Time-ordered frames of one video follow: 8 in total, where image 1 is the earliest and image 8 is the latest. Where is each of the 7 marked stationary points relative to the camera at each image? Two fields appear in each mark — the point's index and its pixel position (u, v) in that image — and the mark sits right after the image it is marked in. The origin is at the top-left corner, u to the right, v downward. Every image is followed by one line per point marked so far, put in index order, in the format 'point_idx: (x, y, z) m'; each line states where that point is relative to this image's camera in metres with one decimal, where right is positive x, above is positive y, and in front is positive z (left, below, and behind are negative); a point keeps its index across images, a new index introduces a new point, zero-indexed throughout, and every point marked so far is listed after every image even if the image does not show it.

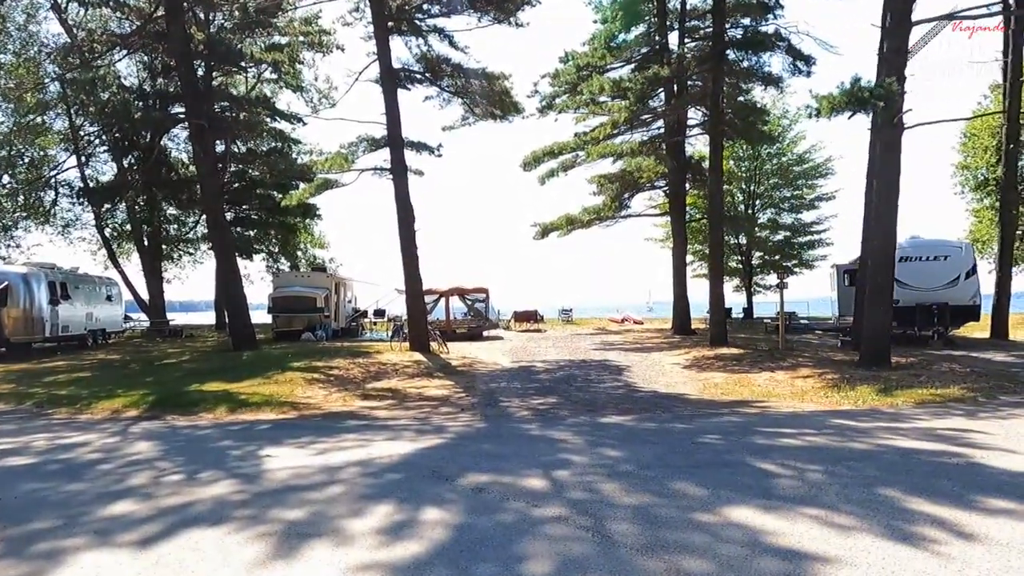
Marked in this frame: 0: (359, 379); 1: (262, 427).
0: (-3.0, -1.8, +12.9) m
1: (-3.2, -1.8, +8.5) m
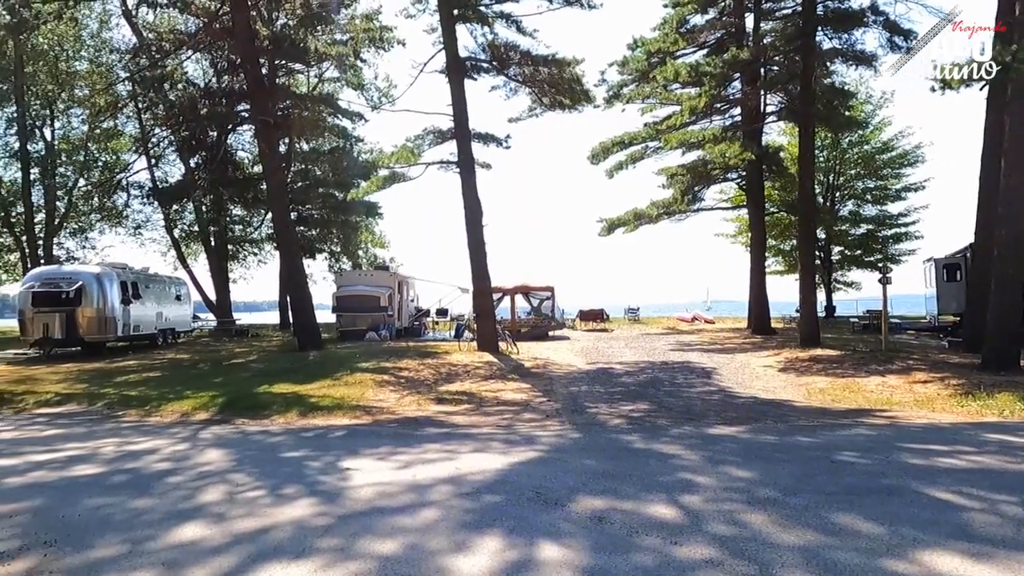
0: (-1.5, -1.7, +12.3) m
1: (-2.1, -1.7, +7.8) m
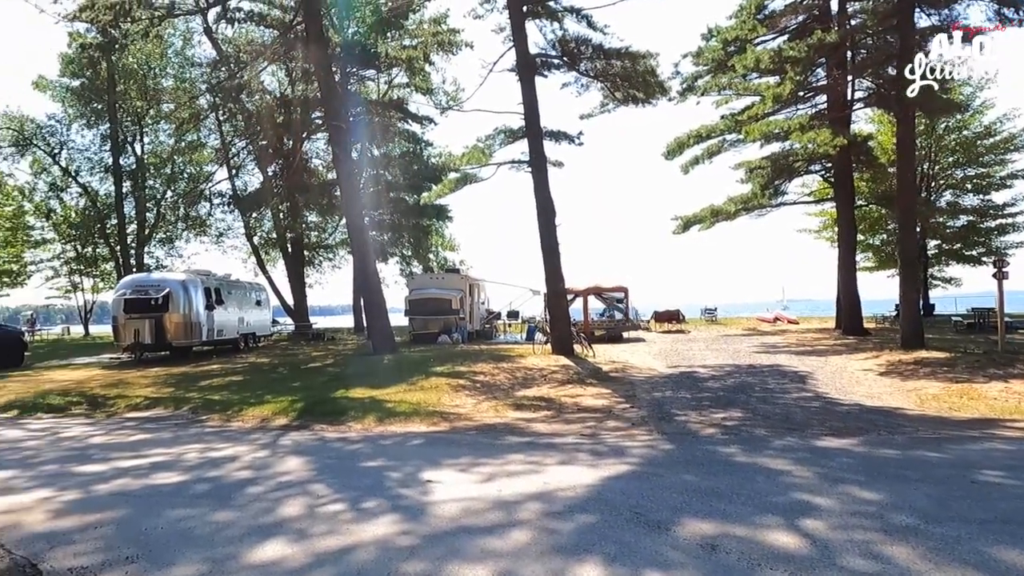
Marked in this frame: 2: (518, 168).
0: (-0.1, -1.8, +11.9) m
1: (-1.1, -1.8, +7.6) m
2: (+0.1, +3.0, +16.6) m
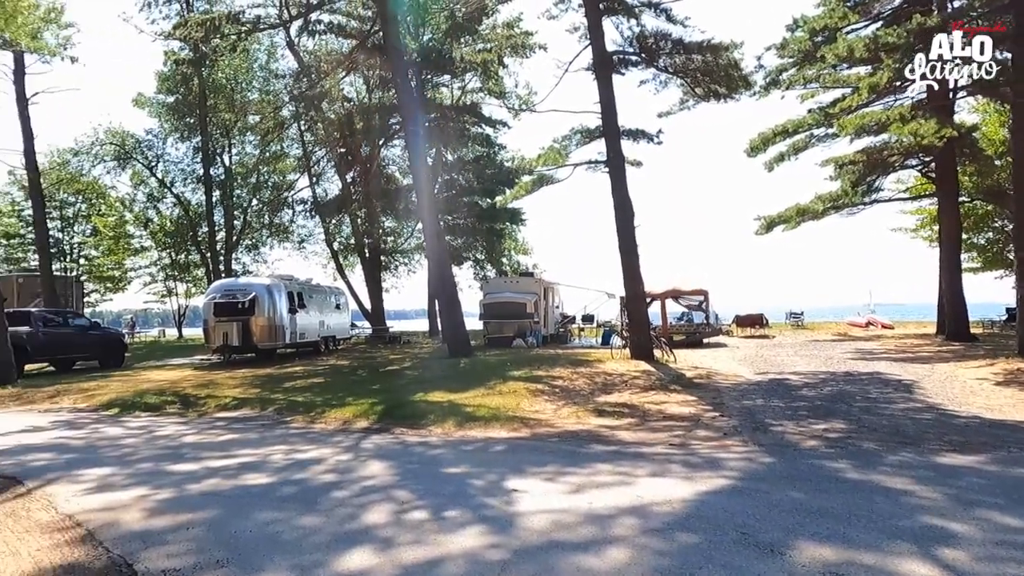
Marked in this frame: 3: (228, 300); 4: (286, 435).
0: (+1.3, -1.8, +11.6) m
1: (-0.2, -1.8, +7.4) m
2: (+2.0, +2.9, +16.2) m
3: (-8.4, -0.3, +19.7) m
4: (-3.0, -2.0, +8.8) m
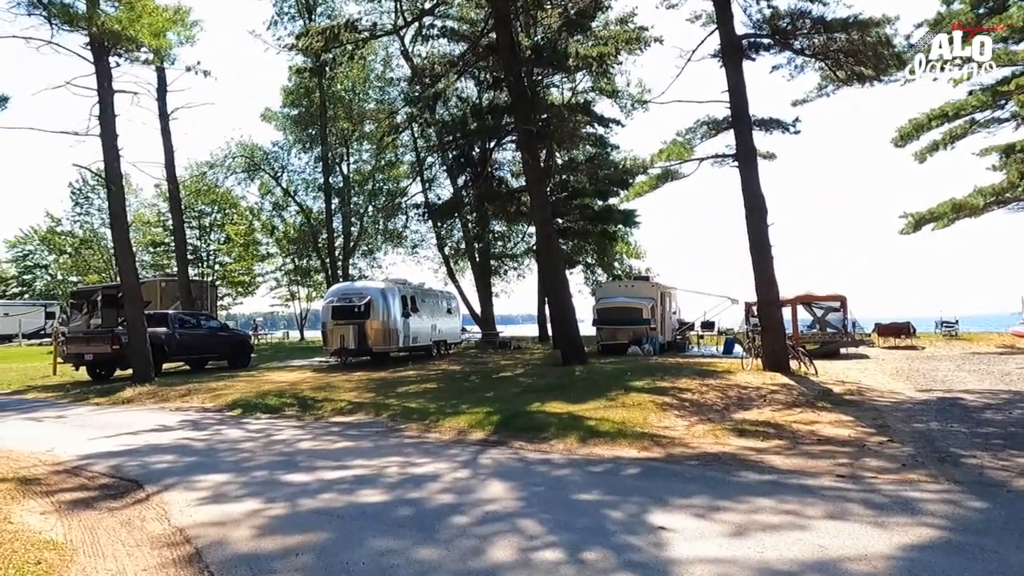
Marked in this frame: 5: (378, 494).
0: (+3.3, -1.9, +10.5) m
1: (+1.2, -1.8, +6.5) m
2: (+4.7, +2.8, +14.9) m
3: (-5.0, -0.5, +20.0) m
4: (-1.4, -2.0, +8.4) m
5: (-1.2, -1.8, +5.9) m
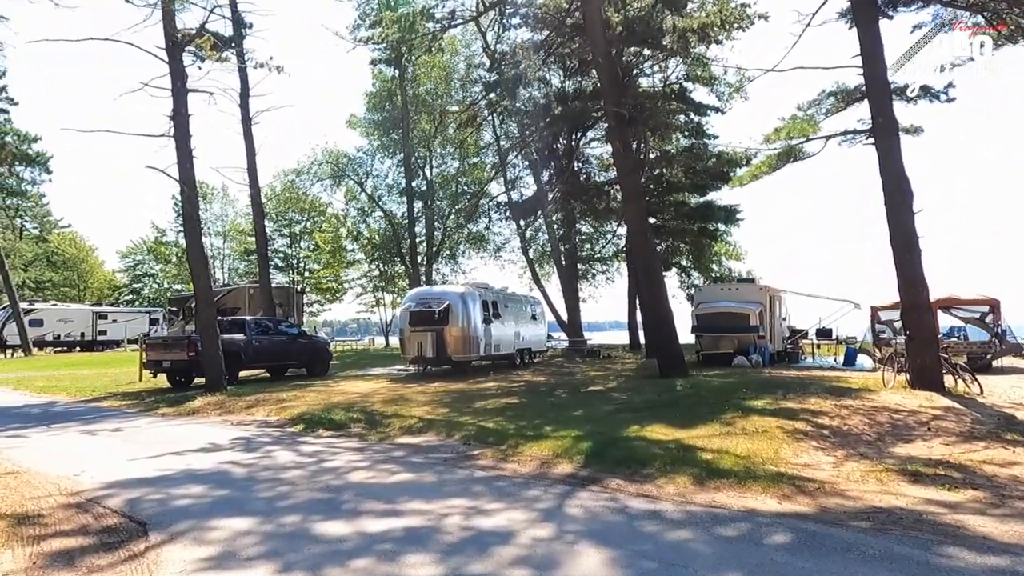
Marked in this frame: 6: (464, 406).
0: (+4.5, -1.8, +8.3) m
1: (+1.9, -1.8, +4.7) m
2: (+6.5, +2.8, +12.6) m
3: (-2.5, -0.6, +18.8) m
4: (-0.4, -2.0, +6.8) m
5: (-0.5, -1.8, +4.4) m
6: (-0.9, -2.2, +12.5) m
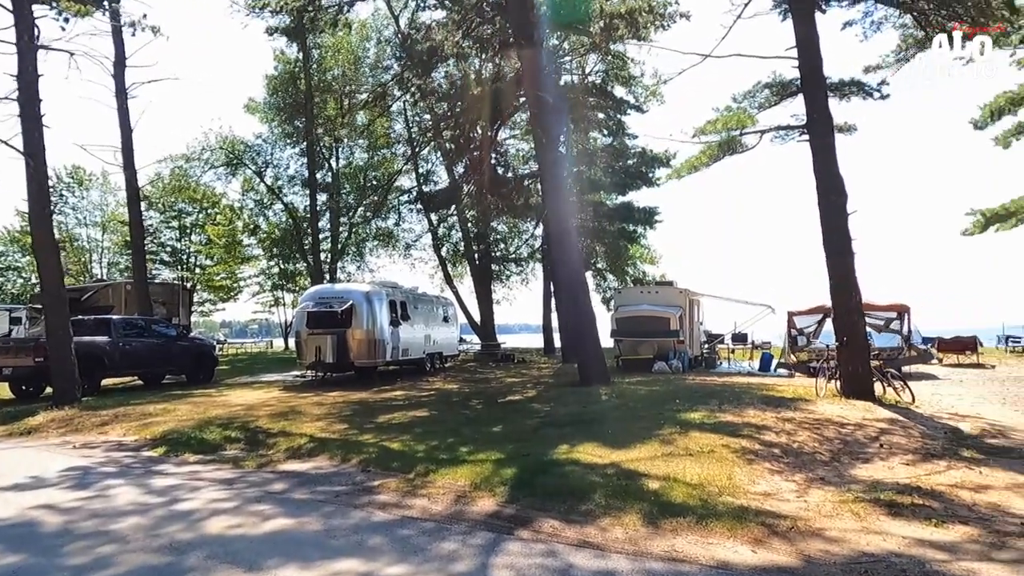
0: (+3.5, -1.9, +7.4) m
1: (+1.4, -1.7, +3.5) m
2: (+5.0, +2.7, +12.0) m
3: (-4.8, -0.5, +17.0) m
4: (-1.2, -1.9, +5.3) m
5: (-1.0, -1.7, +2.9) m
6: (-2.4, -2.2, +10.9) m
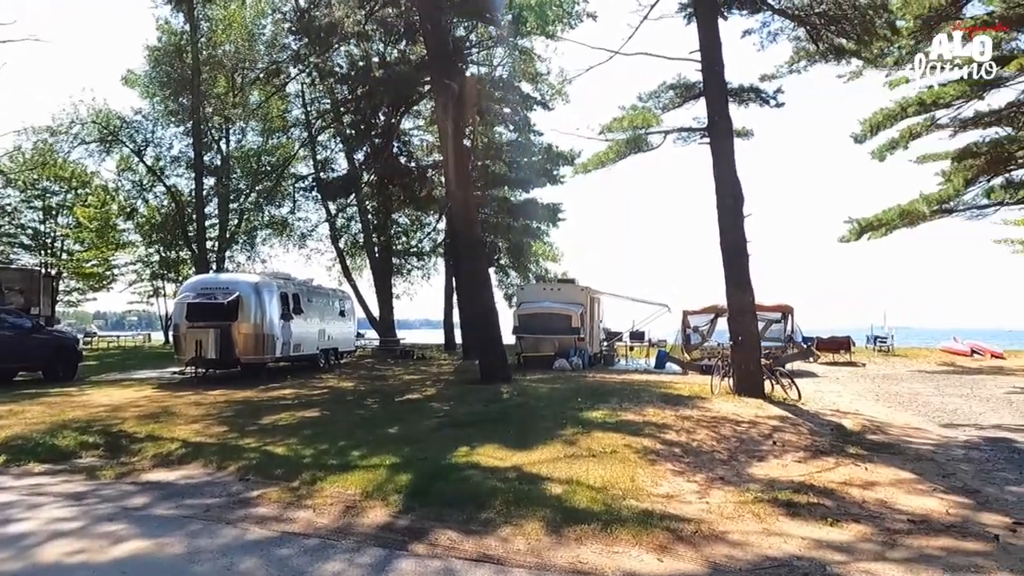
0: (+2.4, -1.9, +7.5) m
1: (+0.9, -1.7, +3.3) m
2: (+3.2, +2.7, +12.2) m
3: (-7.2, -0.3, +15.7) m
4: (-2.0, -1.8, +4.7) m
5: (-1.4, -1.7, +2.3) m
6: (-4.0, -2.0, +10.0) m
